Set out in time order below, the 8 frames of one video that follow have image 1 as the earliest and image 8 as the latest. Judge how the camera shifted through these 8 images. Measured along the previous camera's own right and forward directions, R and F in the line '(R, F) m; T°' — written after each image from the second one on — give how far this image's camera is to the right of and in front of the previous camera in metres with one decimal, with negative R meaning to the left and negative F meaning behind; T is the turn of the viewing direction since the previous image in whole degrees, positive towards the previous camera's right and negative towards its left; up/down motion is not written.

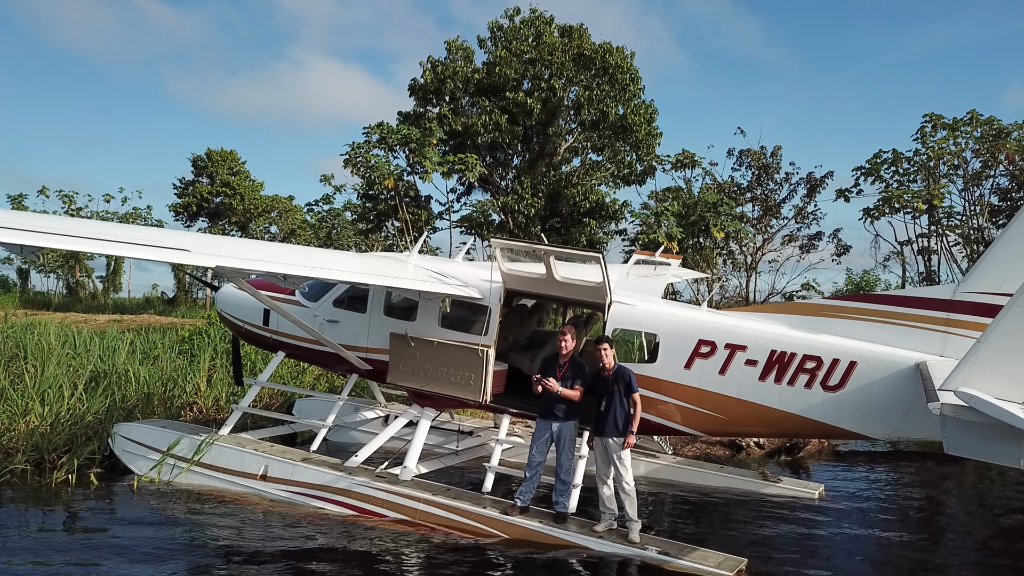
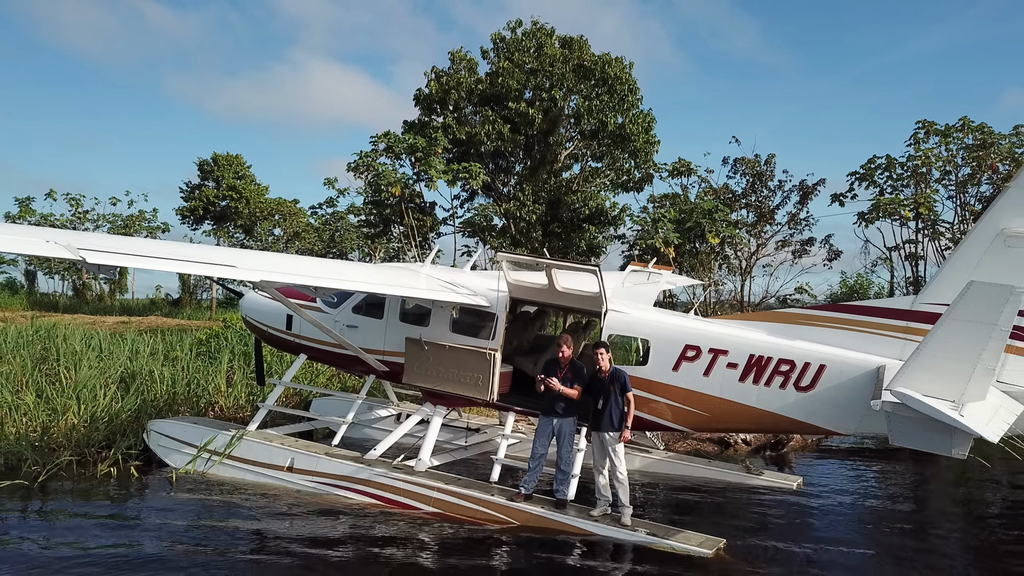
(0.0, -0.6) m; 0°
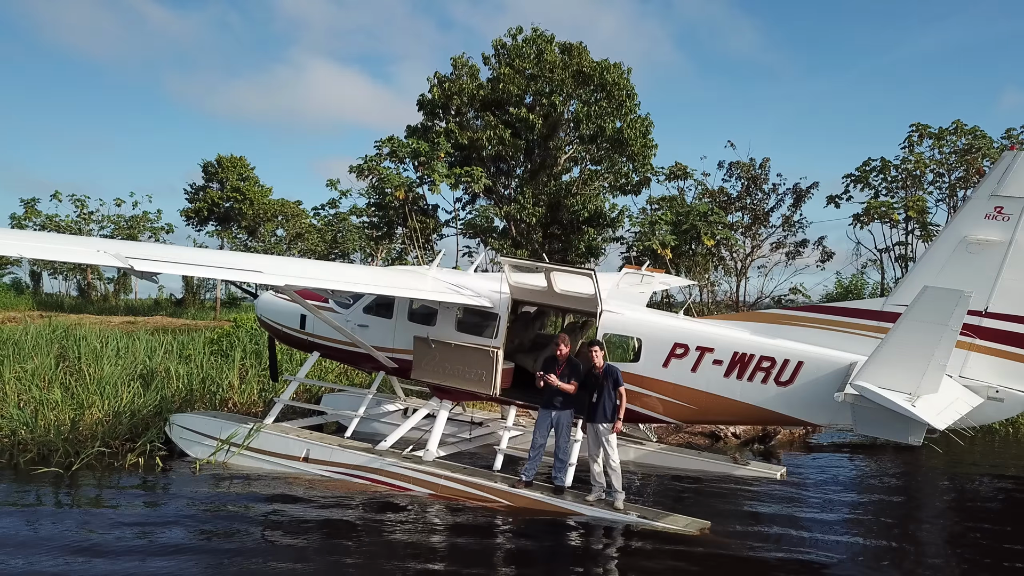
(0.0, -0.4) m; 0°
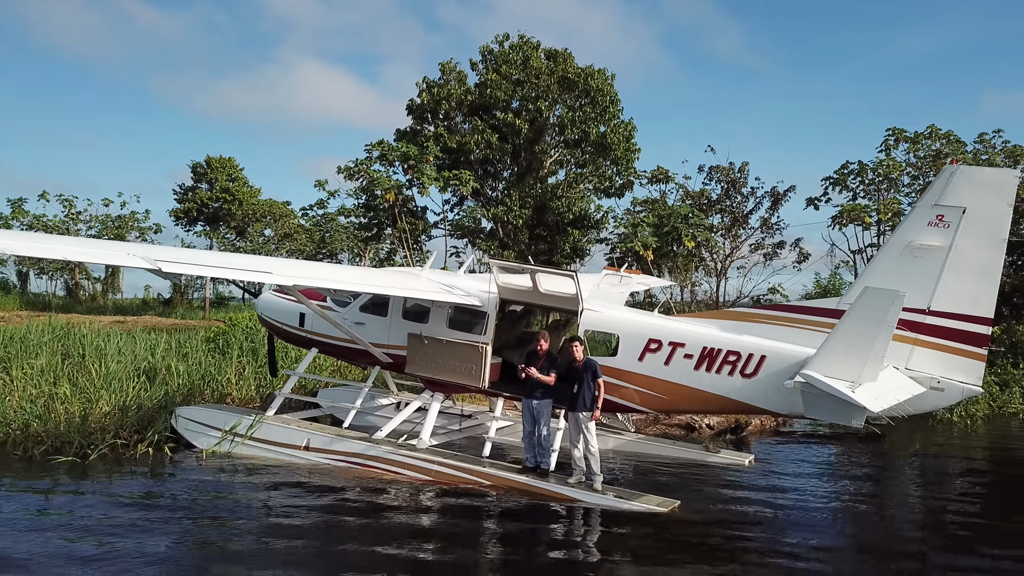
(0.0, -0.5) m; +1°
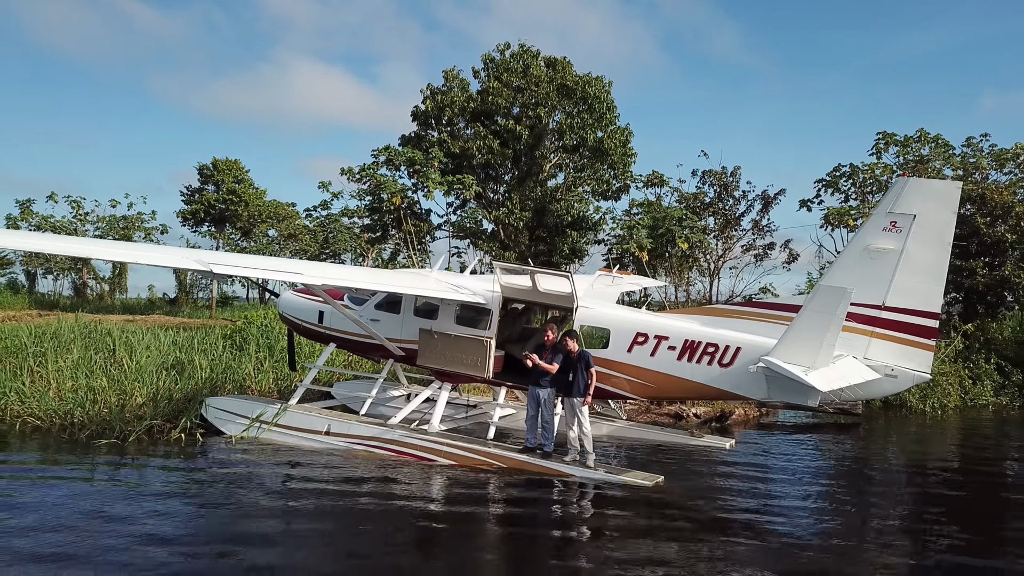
(0.0, -0.8) m; 0°
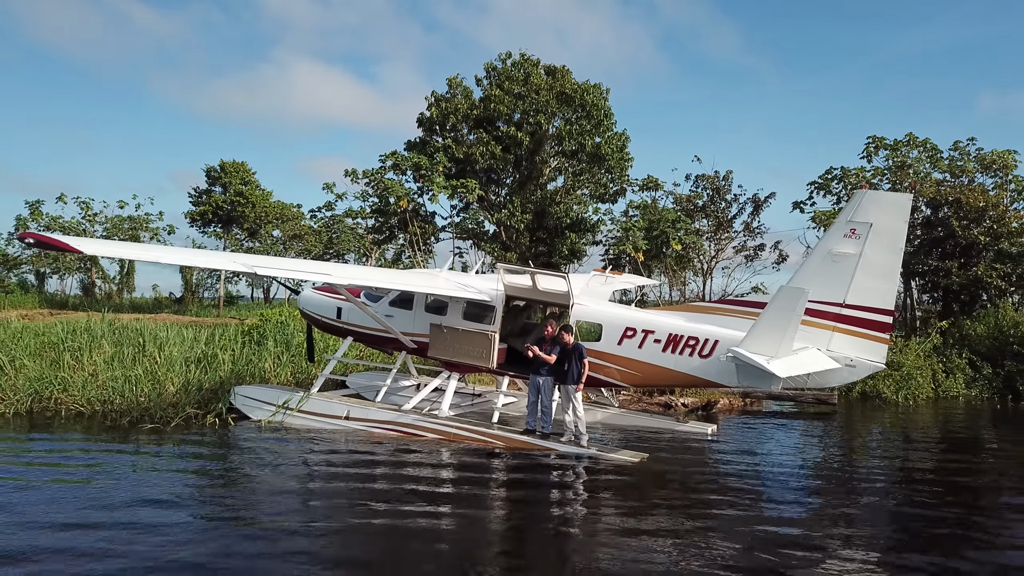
(0.0, -0.8) m; 0°
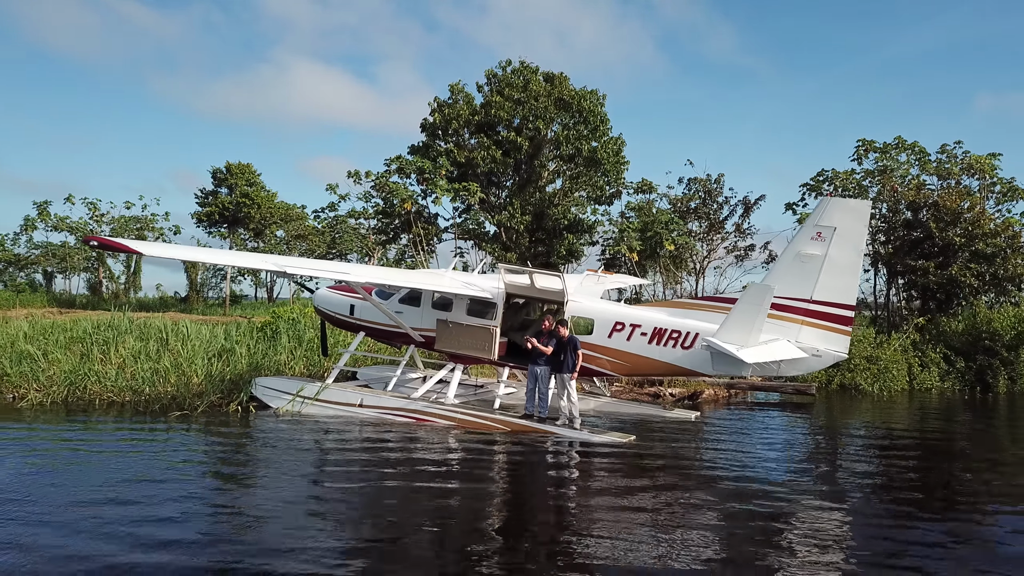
(0.0, -0.8) m; 0°
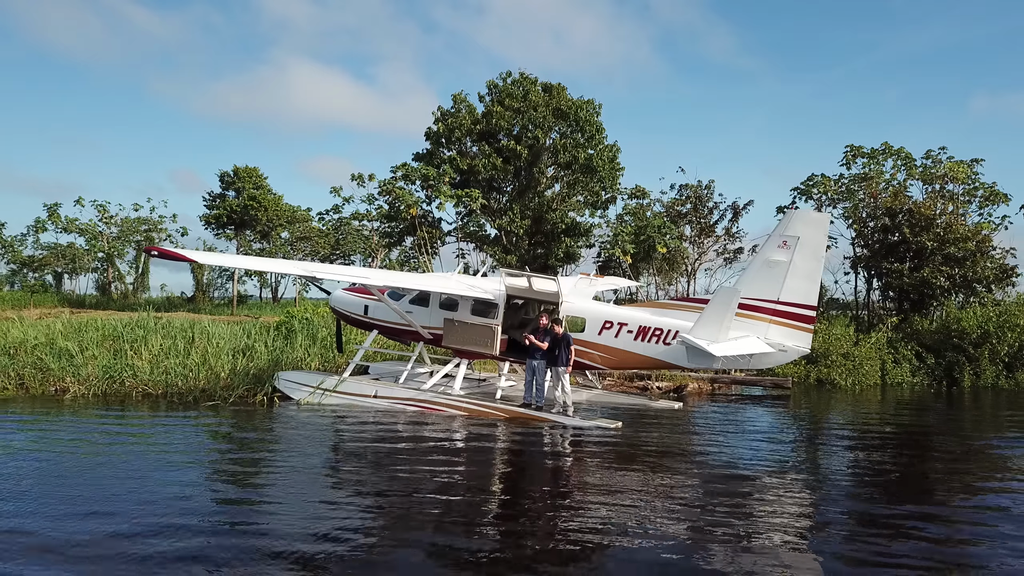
(0.0, -1.0) m; 0°
